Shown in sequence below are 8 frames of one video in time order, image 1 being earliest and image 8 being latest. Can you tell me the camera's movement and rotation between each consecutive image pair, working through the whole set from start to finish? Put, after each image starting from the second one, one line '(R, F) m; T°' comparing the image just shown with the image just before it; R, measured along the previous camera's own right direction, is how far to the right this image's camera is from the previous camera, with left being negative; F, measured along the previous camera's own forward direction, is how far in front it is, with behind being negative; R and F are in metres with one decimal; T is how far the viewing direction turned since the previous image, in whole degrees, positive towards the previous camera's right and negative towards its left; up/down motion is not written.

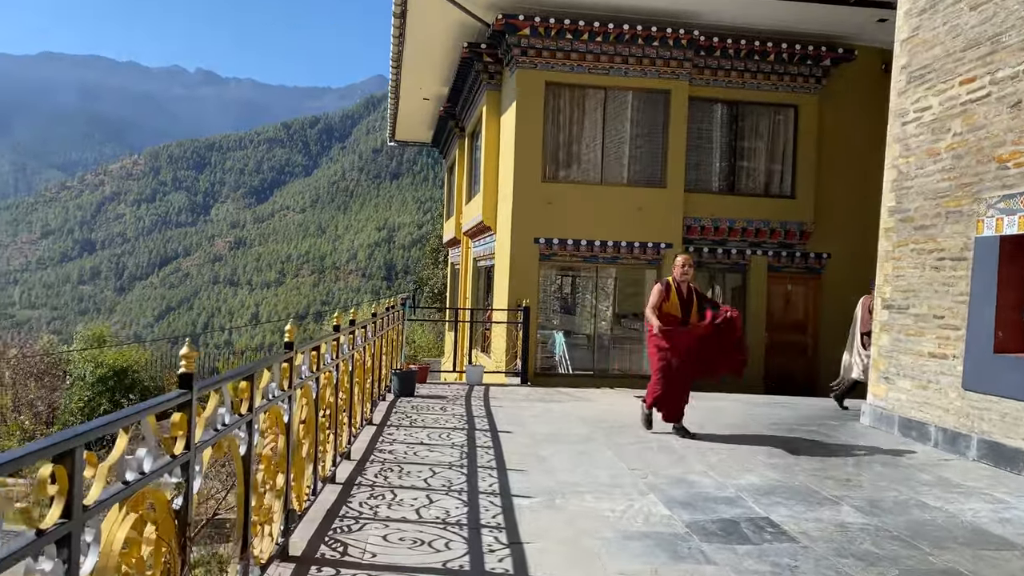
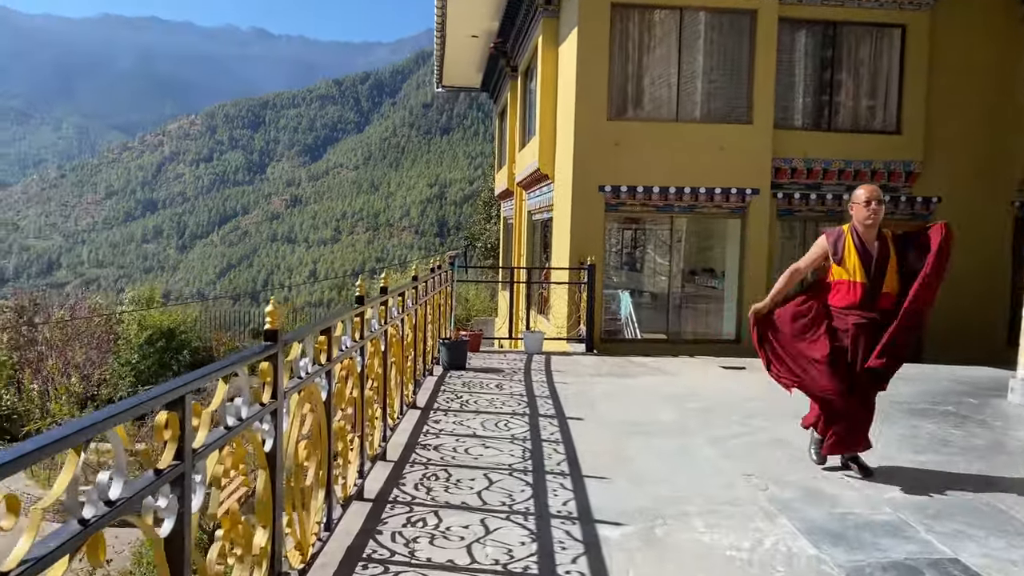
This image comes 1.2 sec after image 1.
(-0.1, +1.5) m; -4°
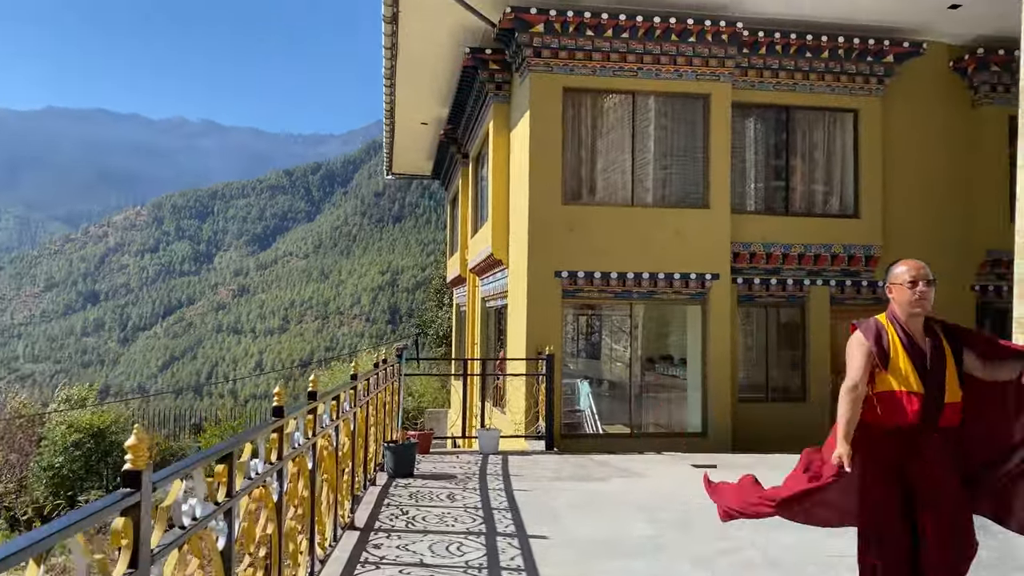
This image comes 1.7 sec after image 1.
(0.0, +0.7) m; +3°
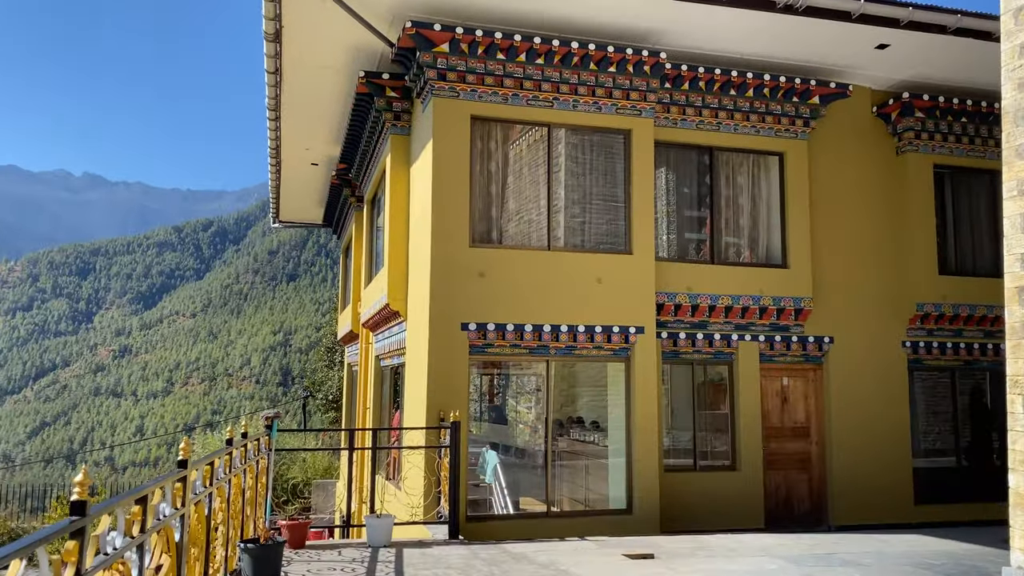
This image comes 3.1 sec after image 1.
(0.0, +1.5) m; +7°
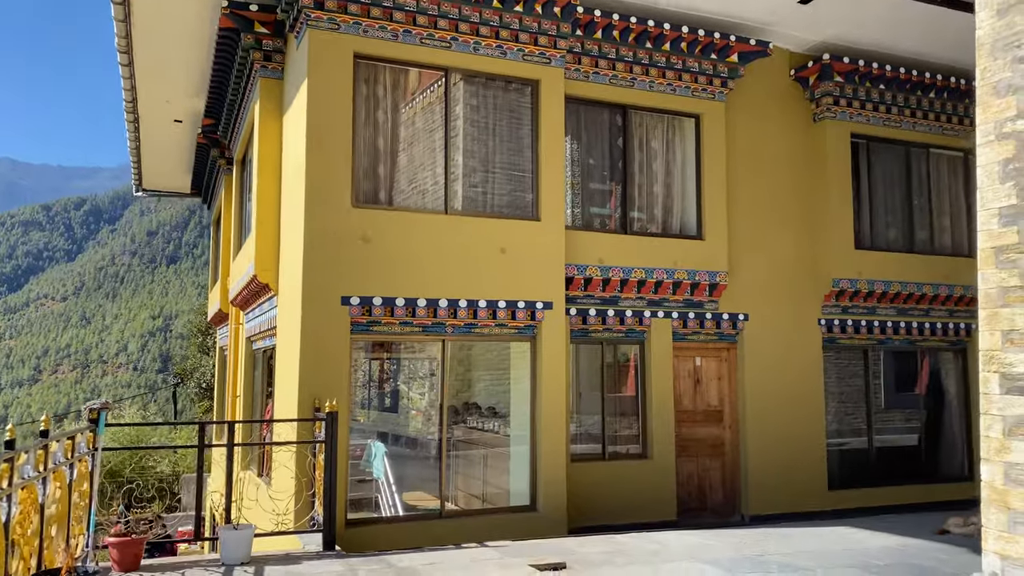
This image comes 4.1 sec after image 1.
(0.0, +1.2) m; +7°
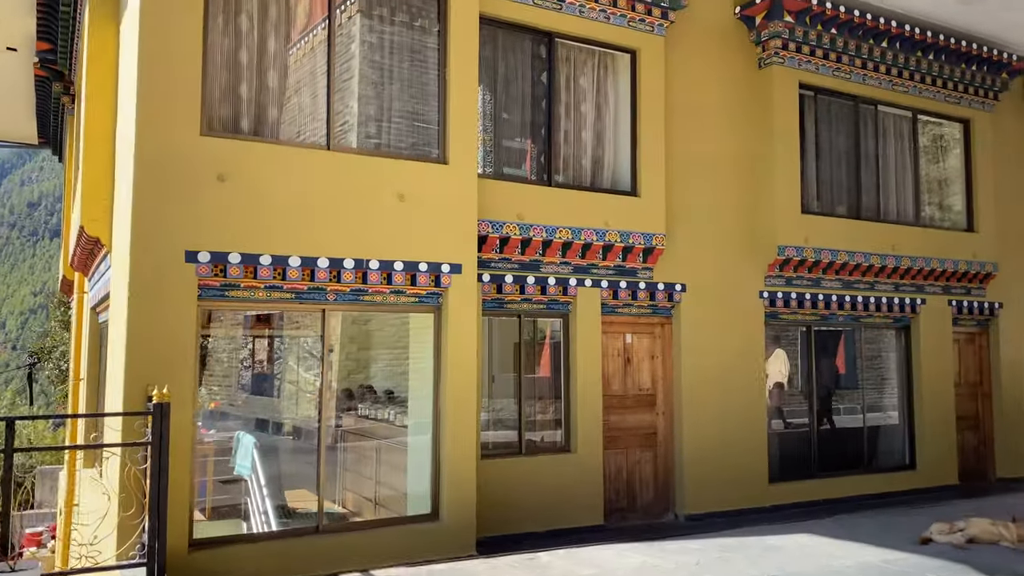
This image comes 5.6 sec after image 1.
(+0.1, +1.7) m; +7°
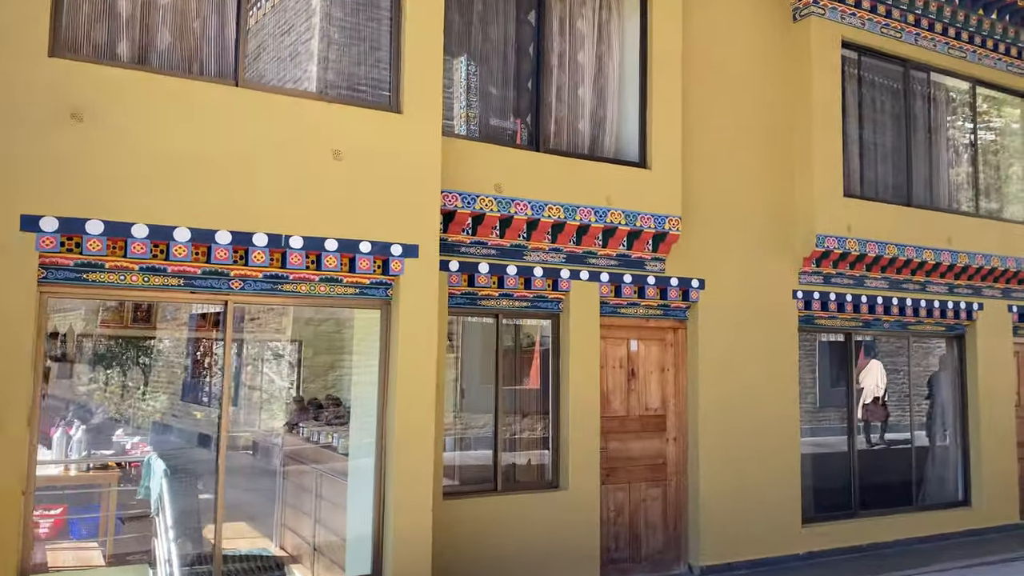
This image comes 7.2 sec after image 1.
(+0.2, +1.8) m; 0°
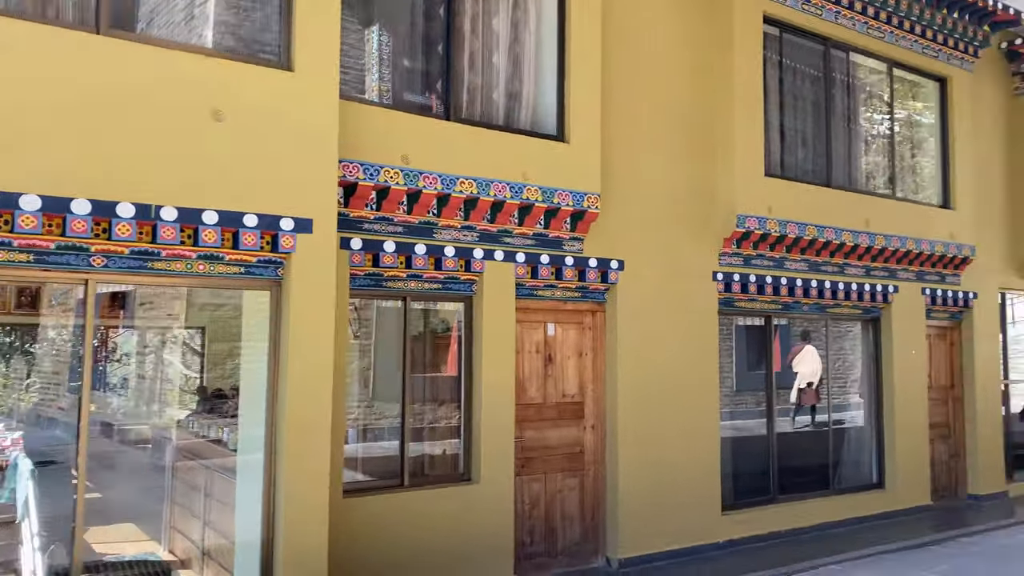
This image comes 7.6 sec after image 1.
(+0.1, +0.4) m; +5°
